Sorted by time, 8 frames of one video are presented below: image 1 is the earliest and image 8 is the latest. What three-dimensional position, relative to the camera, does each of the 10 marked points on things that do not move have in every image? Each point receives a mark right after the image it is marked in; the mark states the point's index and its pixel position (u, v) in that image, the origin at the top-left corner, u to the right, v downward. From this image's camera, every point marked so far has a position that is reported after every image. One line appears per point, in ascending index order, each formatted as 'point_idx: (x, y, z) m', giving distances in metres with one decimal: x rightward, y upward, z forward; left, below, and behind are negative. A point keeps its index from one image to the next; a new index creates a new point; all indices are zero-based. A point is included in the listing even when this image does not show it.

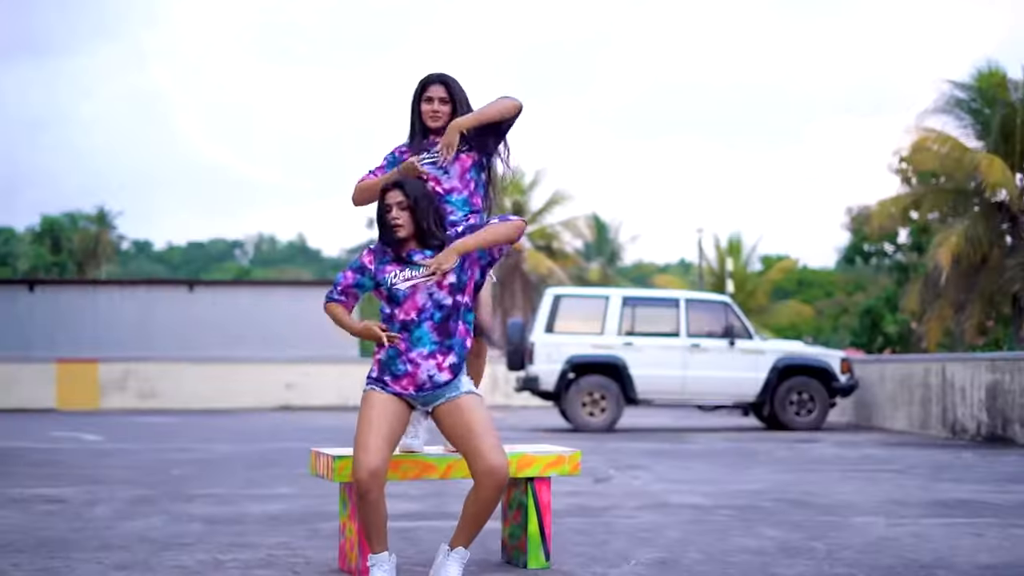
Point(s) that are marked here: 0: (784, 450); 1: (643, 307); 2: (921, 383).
0: (+2.9, -1.7, +14.8) m
1: (+1.8, -0.3, +18.8) m
2: (+5.1, -1.2, +17.5) m
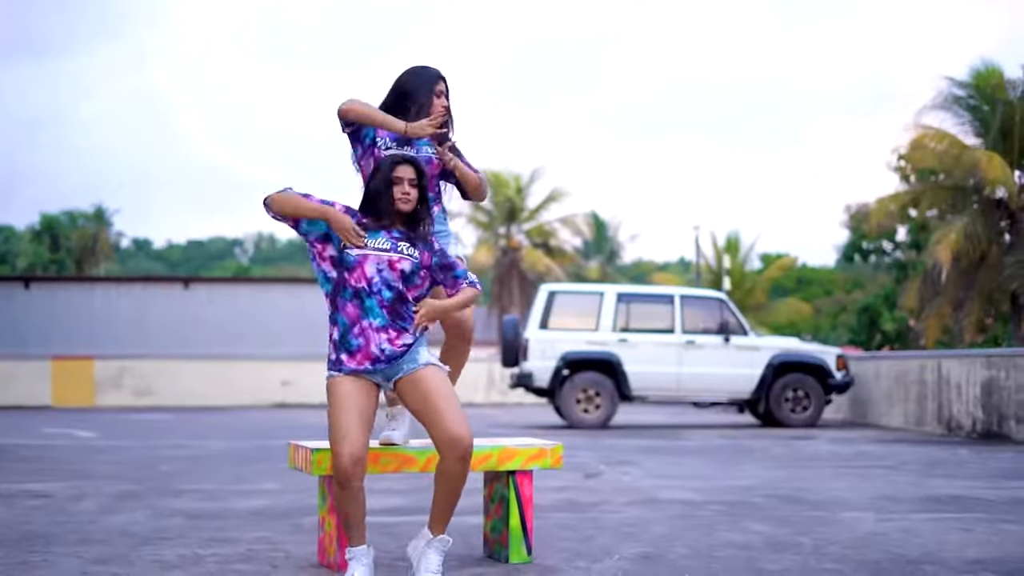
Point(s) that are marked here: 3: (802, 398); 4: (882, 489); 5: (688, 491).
0: (+2.8, -1.7, +14.7) m
1: (+1.7, -0.2, +18.8) m
2: (+5.0, -1.1, +17.4) m
3: (+3.9, -1.5, +19.0) m
4: (+2.5, -1.3, +9.3) m
5: (+1.2, -1.3, +9.3) m
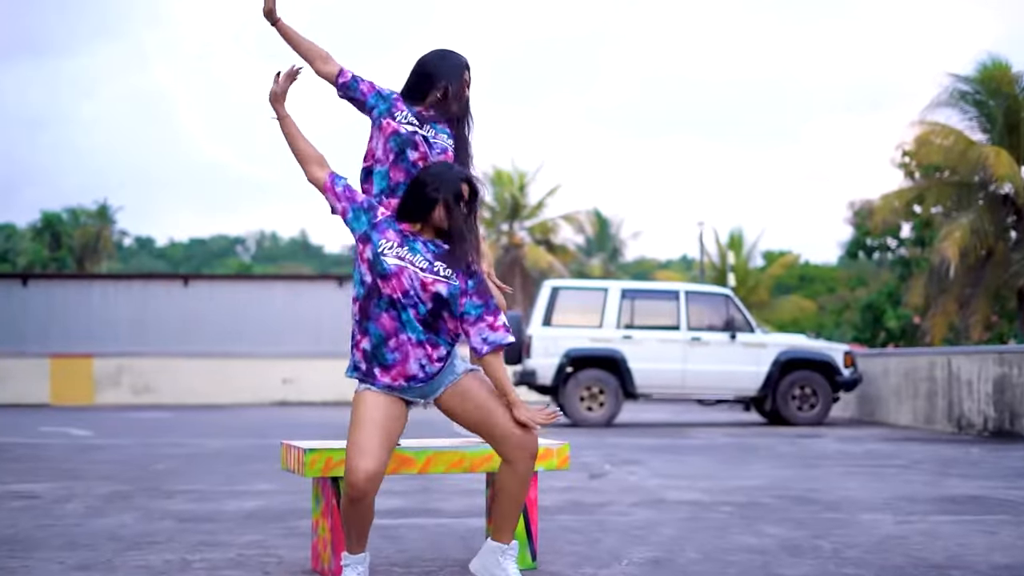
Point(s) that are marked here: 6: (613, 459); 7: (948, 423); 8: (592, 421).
0: (+2.8, -1.6, +14.4) m
1: (+1.7, -0.2, +18.5) m
2: (+5.0, -1.1, +17.1) m
3: (+4.0, -1.5, +18.7) m
4: (+2.5, -1.3, +9.1) m
5: (+1.2, -1.3, +9.1) m
6: (+0.9, -1.5, +12.1) m
7: (+5.1, -1.6, +16.5) m
8: (+1.0, -1.7, +18.1) m
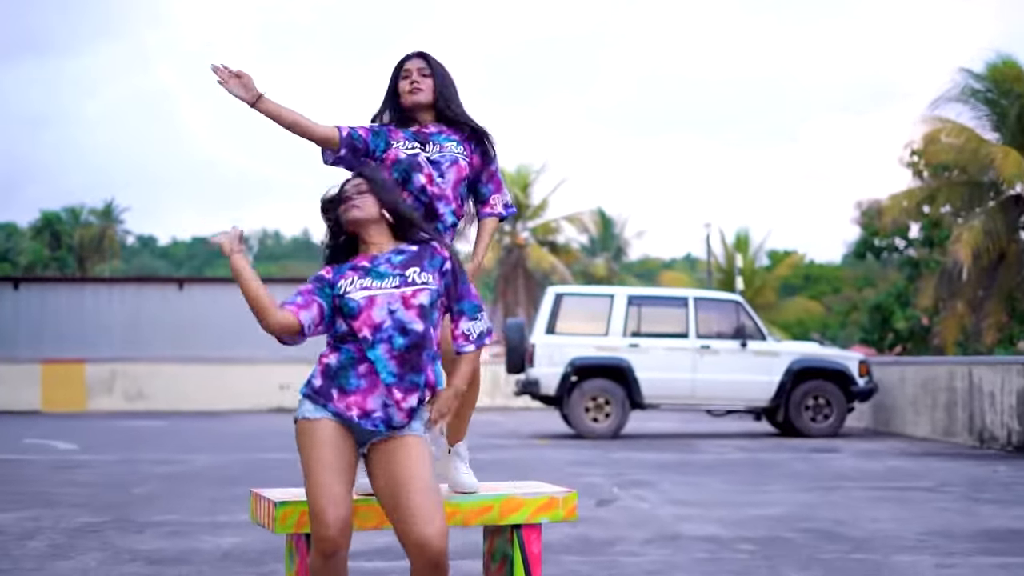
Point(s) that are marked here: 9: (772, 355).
0: (+2.8, -1.7, +13.8) m
1: (+1.7, -0.2, +17.8) m
2: (+5.1, -1.2, +16.5) m
3: (+4.0, -1.5, +18.1) m
4: (+2.5, -1.4, +8.4) m
5: (+1.2, -1.4, +8.4) m
6: (+0.9, -1.6, +11.4) m
7: (+5.1, -1.7, +15.8) m
8: (+1.1, -1.8, +17.5) m
9: (+3.3, -0.9, +17.9) m
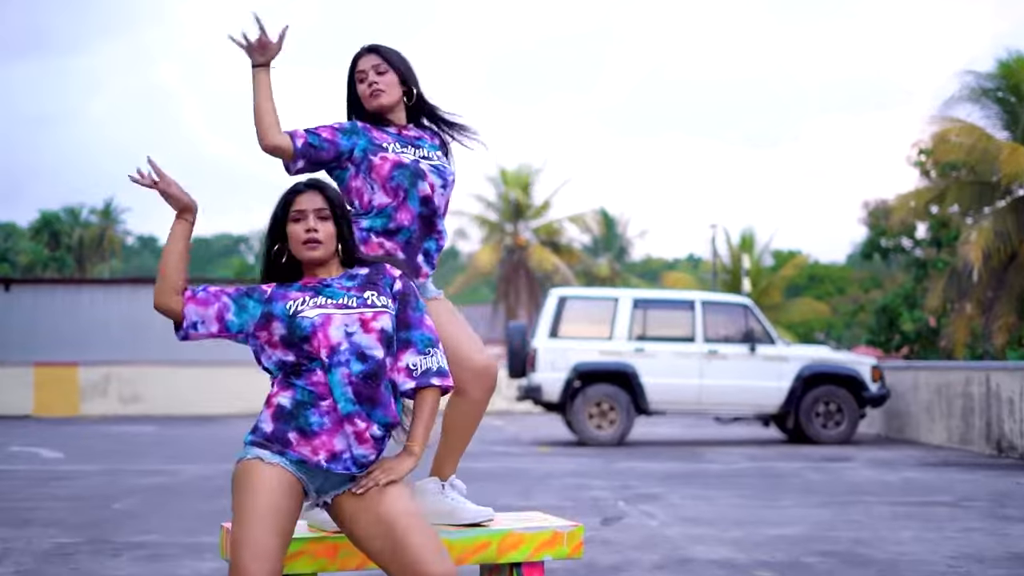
0: (+2.9, -1.7, +13.2) m
1: (+1.8, -0.3, +17.3) m
2: (+5.1, -1.2, +15.9) m
3: (+4.0, -1.6, +17.5) m
4: (+2.5, -1.4, +7.9) m
5: (+1.2, -1.4, +7.9) m
6: (+0.9, -1.6, +10.9) m
7: (+5.2, -1.7, +15.3) m
8: (+1.1, -1.8, +16.9) m
9: (+3.3, -0.9, +17.3) m
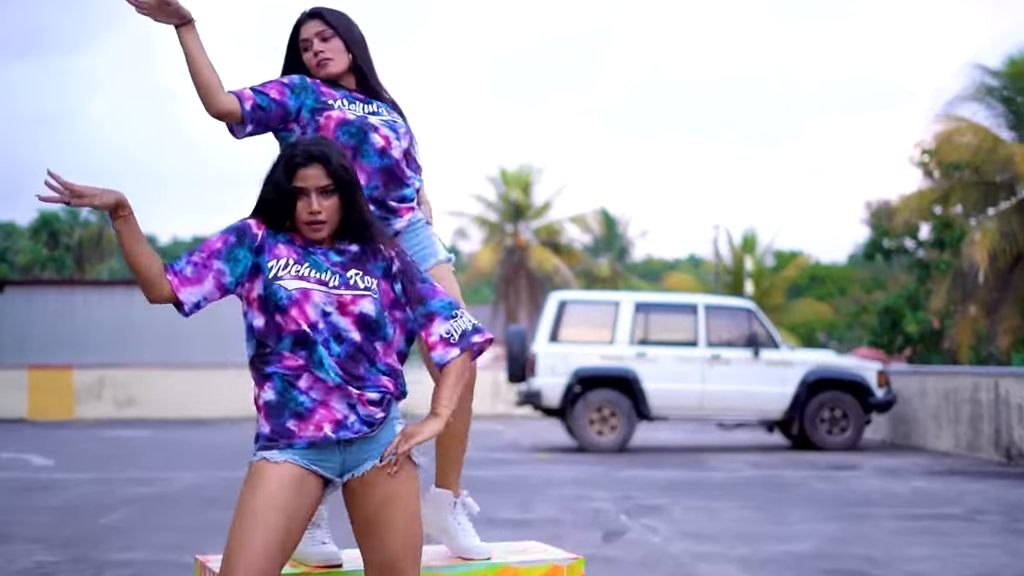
0: (+2.8, -1.8, +12.9) m
1: (+1.8, -0.3, +17.0) m
2: (+5.1, -1.2, +15.6) m
3: (+4.0, -1.6, +17.2) m
4: (+2.5, -1.5, +7.6) m
5: (+1.2, -1.5, +7.6) m
6: (+0.9, -1.6, +10.6) m
7: (+5.1, -1.7, +15.0) m
8: (+1.1, -1.9, +16.7) m
9: (+3.3, -0.9, +17.0) m
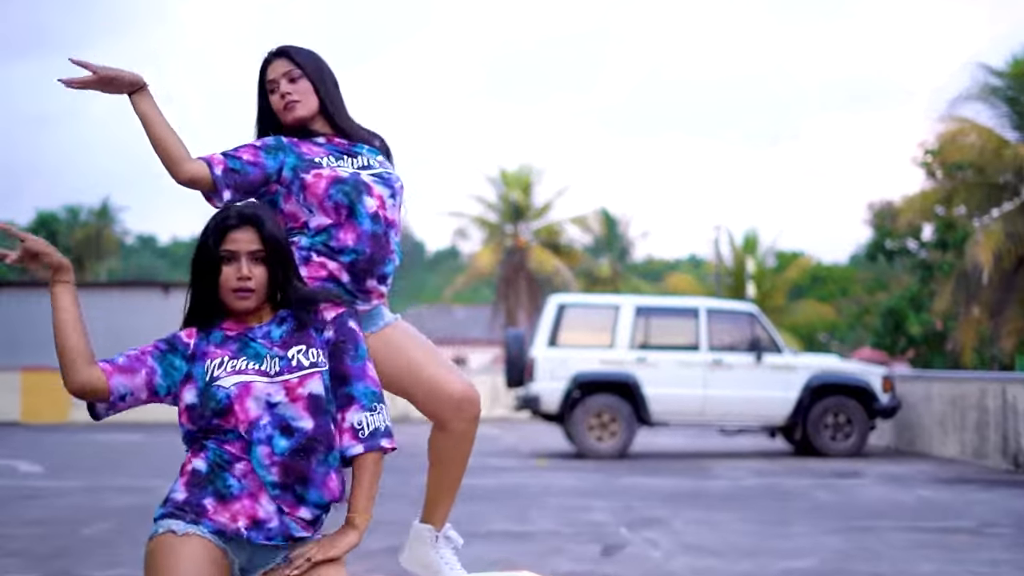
0: (+2.8, -1.8, +12.6) m
1: (+1.7, -0.3, +16.7) m
2: (+5.1, -1.3, +15.3) m
3: (+4.0, -1.6, +16.9) m
4: (+2.5, -1.5, +7.3) m
5: (+1.2, -1.5, +7.3) m
6: (+0.8, -1.7, +10.3) m
7: (+5.1, -1.8, +14.7) m
8: (+1.0, -1.9, +16.4) m
9: (+3.3, -1.0, +16.7) m
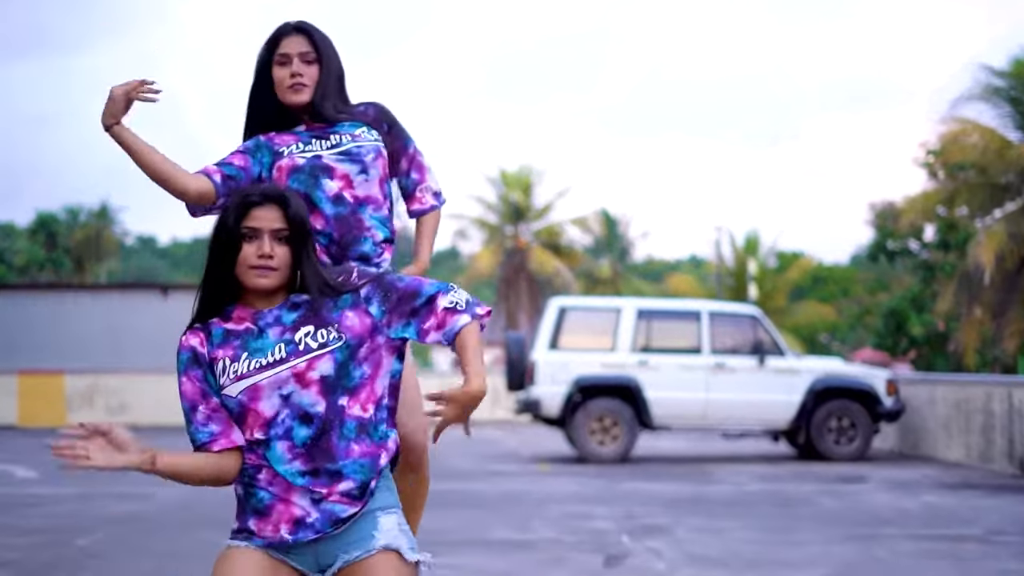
0: (+2.8, -1.9, +12.5) m
1: (+1.7, -0.4, +16.5) m
2: (+5.1, -1.3, +15.2) m
3: (+4.0, -1.7, +16.8) m
4: (+2.5, -1.6, +7.1) m
5: (+1.2, -1.6, +7.1) m
6: (+0.9, -1.7, +10.1) m
7: (+5.1, -1.8, +14.5) m
8: (+1.1, -1.9, +16.2) m
9: (+3.3, -1.0, +16.6) m
